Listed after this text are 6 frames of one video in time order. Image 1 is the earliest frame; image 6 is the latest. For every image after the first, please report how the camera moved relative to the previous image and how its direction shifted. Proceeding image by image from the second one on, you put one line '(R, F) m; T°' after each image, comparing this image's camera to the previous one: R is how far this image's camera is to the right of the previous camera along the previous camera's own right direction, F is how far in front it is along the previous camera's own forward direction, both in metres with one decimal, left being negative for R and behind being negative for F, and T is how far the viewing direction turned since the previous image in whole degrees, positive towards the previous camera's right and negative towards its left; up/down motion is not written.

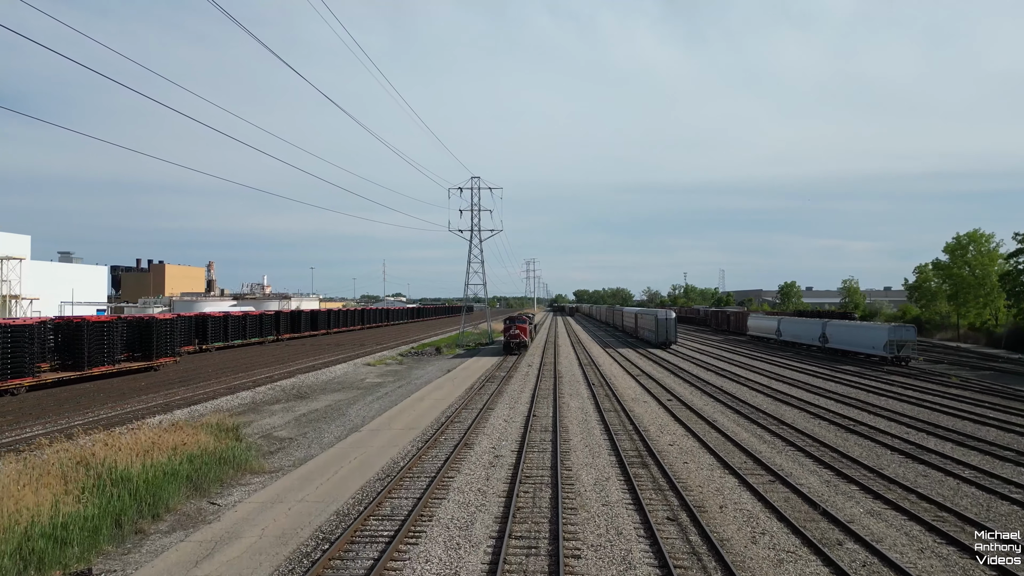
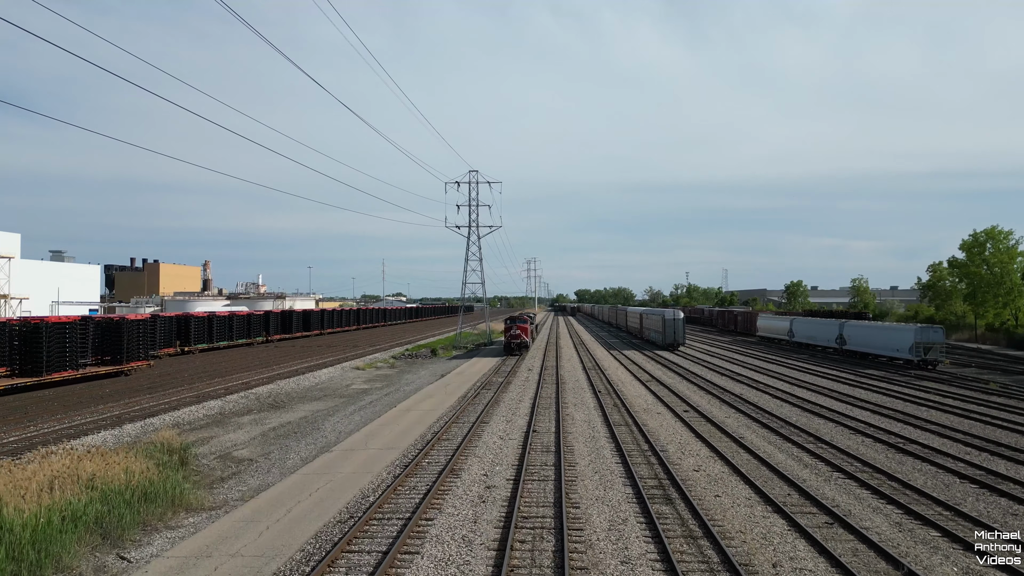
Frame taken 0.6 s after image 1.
(+0.1, +2.3) m; 0°
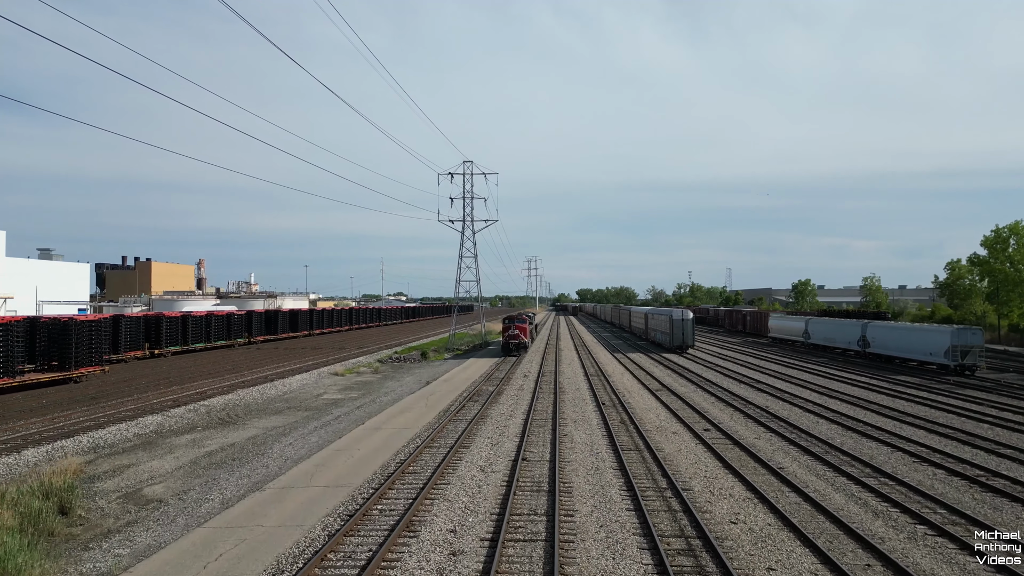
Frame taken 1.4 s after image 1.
(+0.4, +3.0) m; 0°
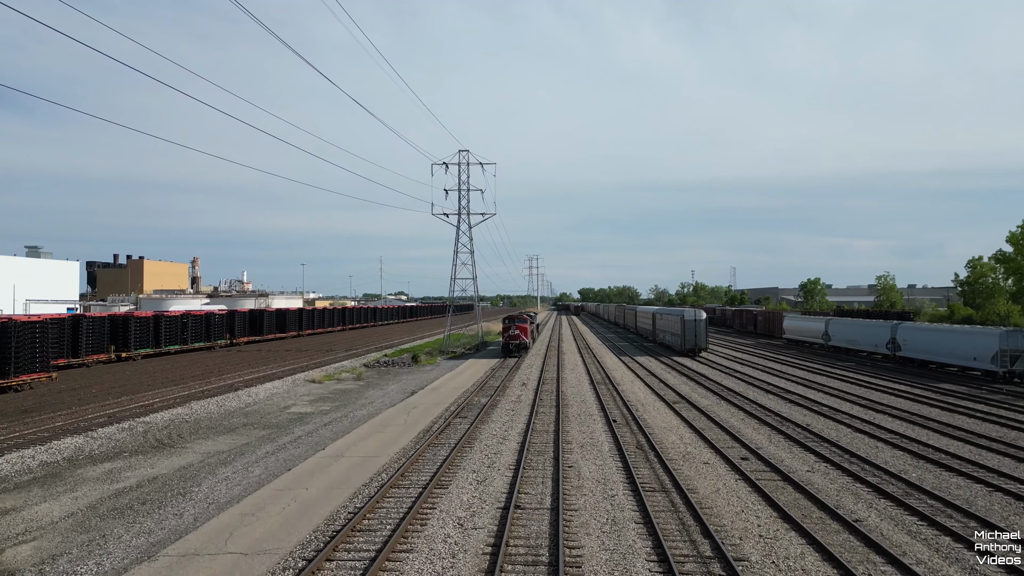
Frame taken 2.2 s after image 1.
(+0.2, +3.0) m; 0°
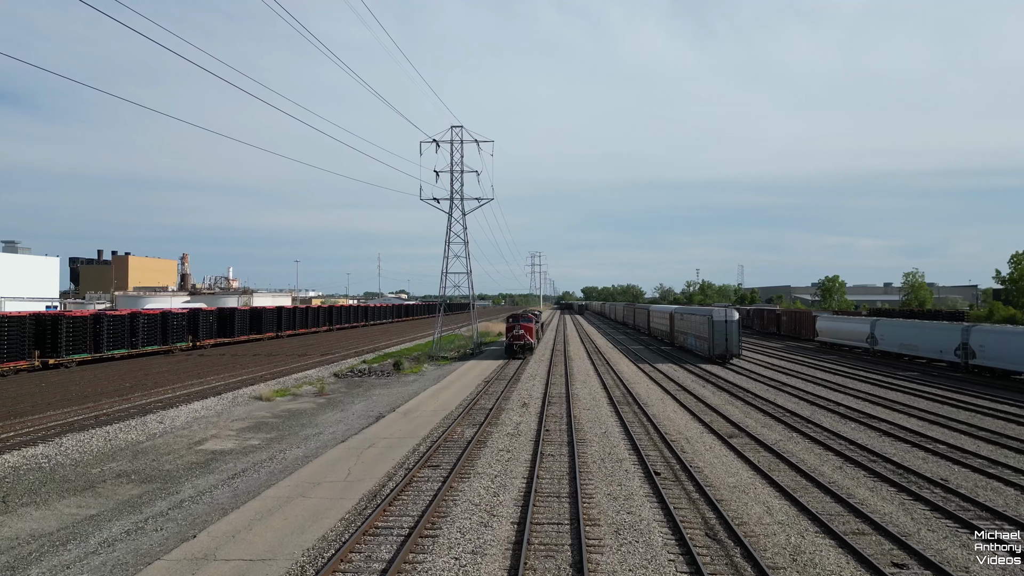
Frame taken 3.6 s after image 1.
(+0.2, +5.4) m; 0°
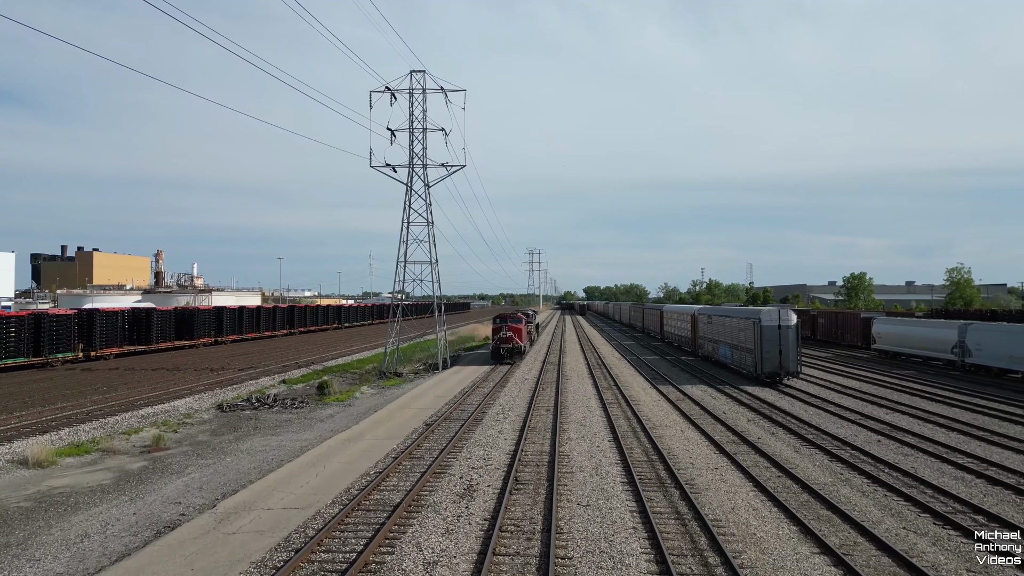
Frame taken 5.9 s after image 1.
(+1.2, +8.7) m; 0°
